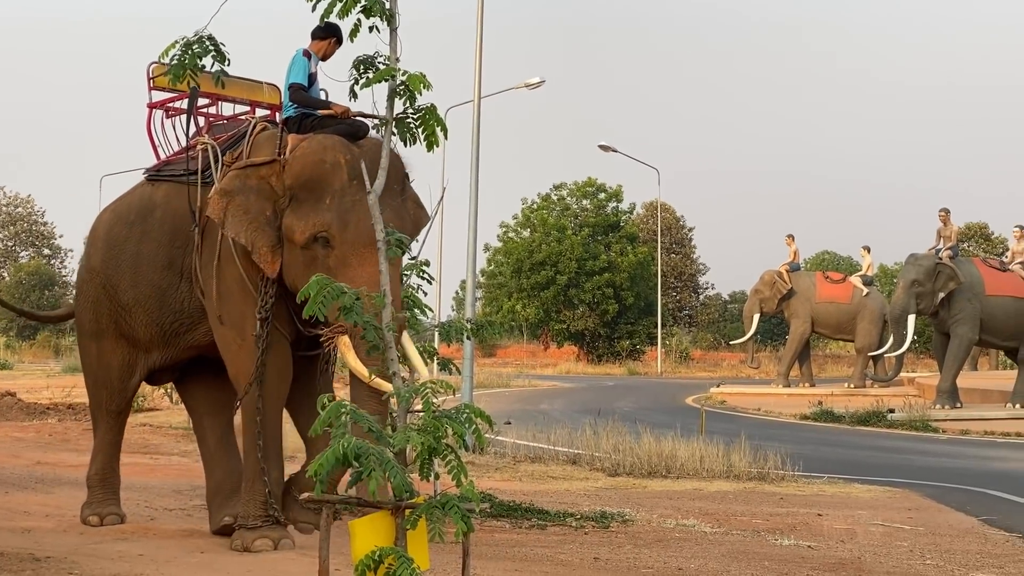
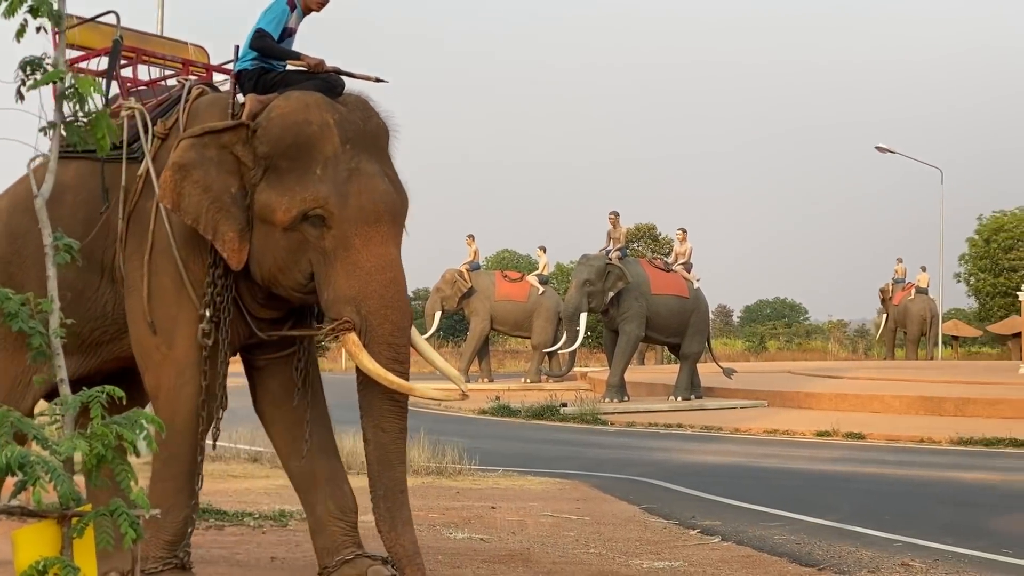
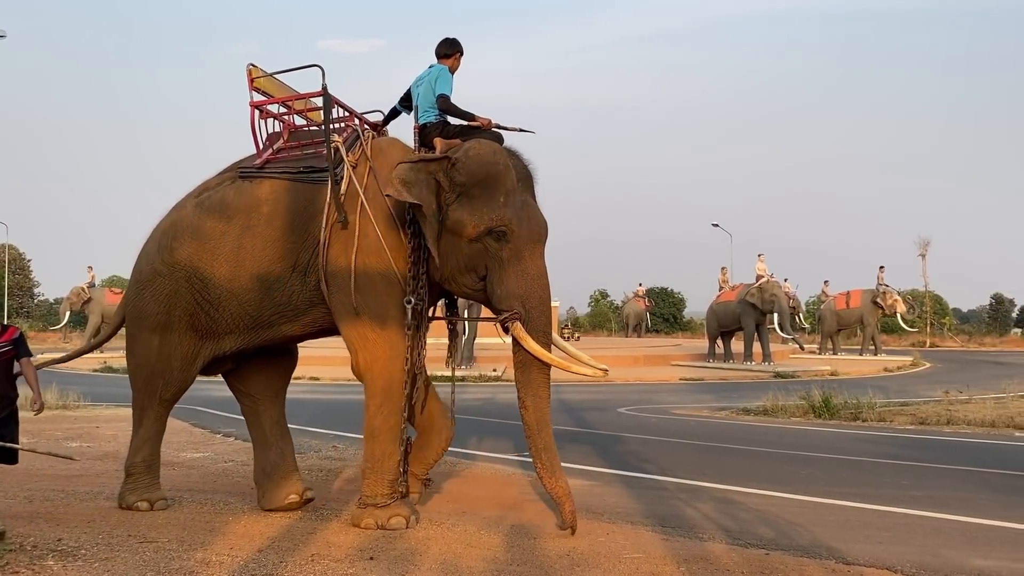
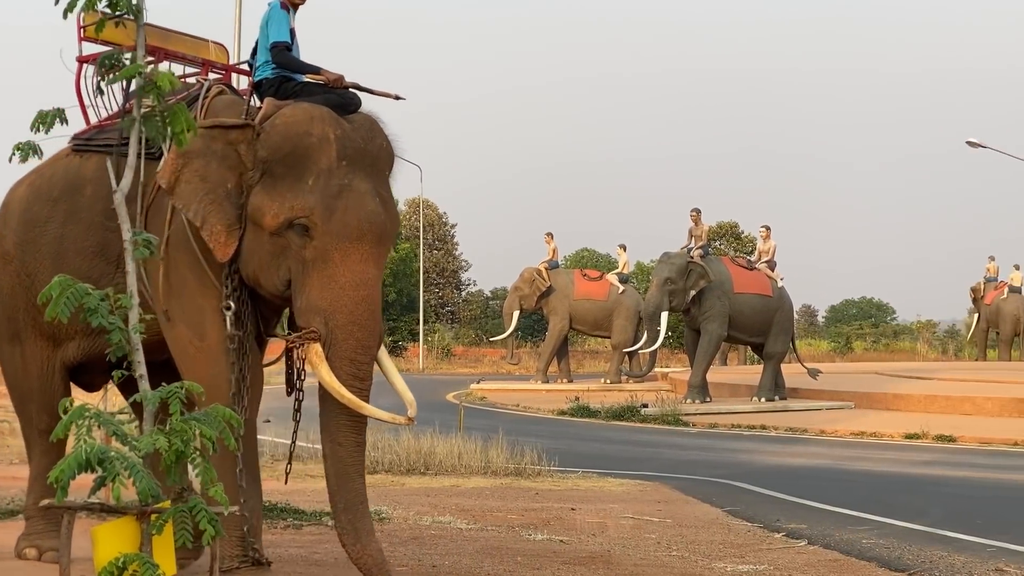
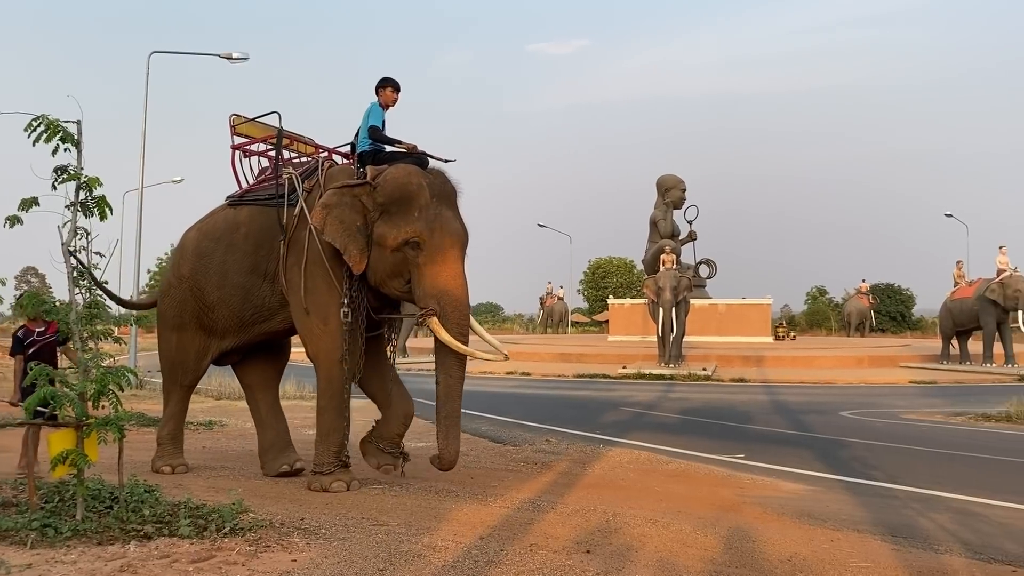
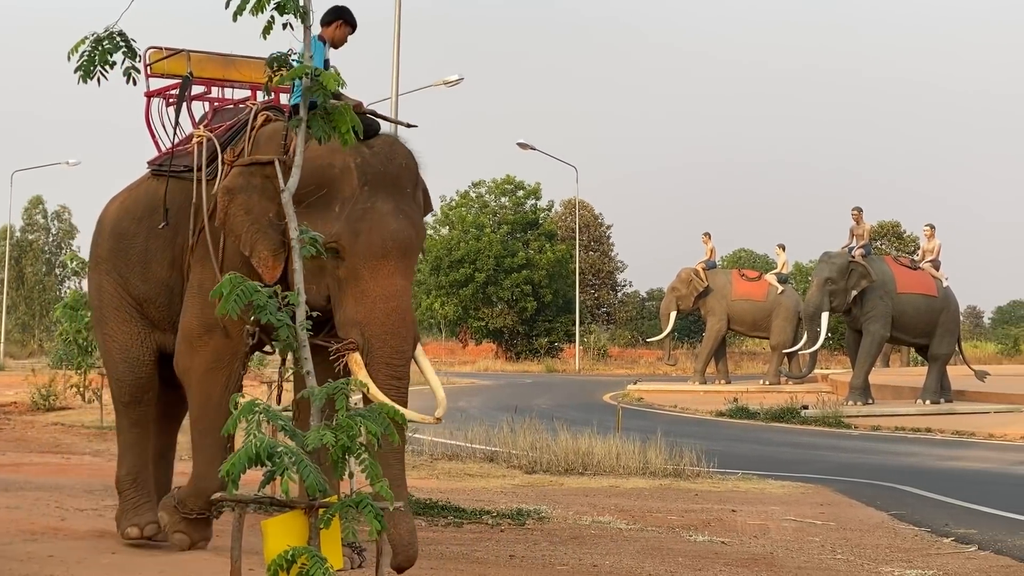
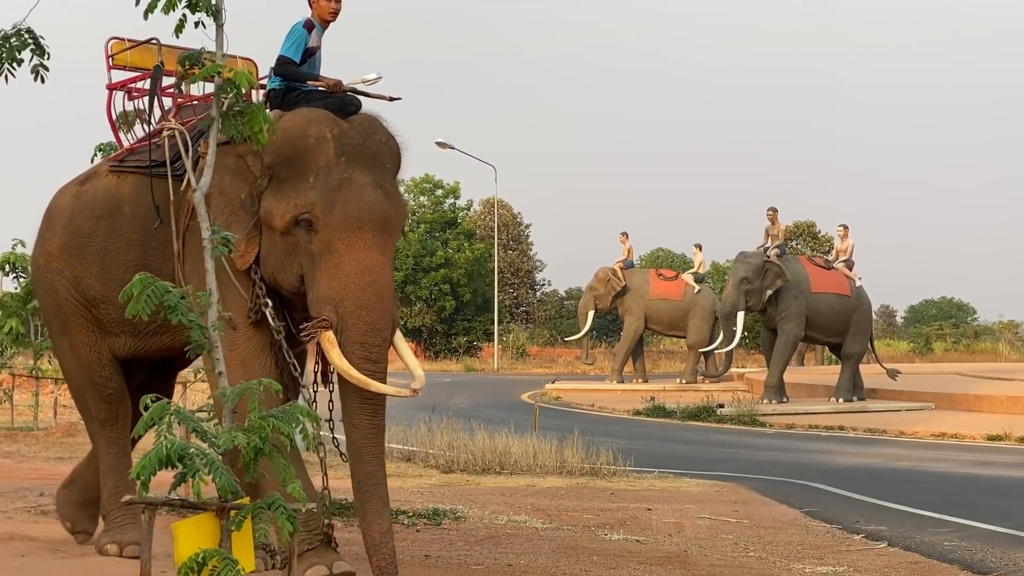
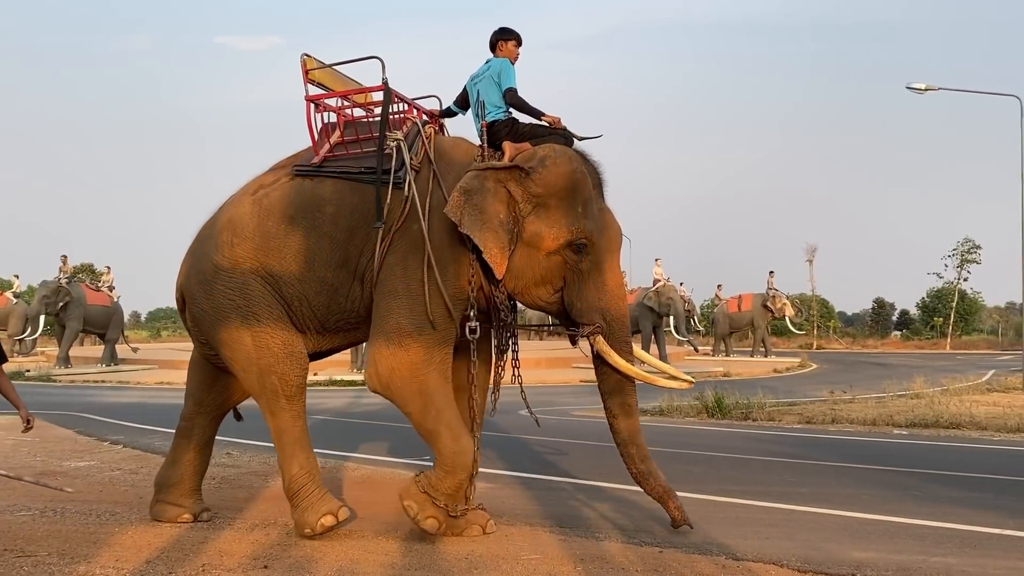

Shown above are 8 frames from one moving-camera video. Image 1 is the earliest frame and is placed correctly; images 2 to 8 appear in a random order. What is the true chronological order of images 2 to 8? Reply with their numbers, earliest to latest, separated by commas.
6, 7, 4, 2, 5, 3, 8
